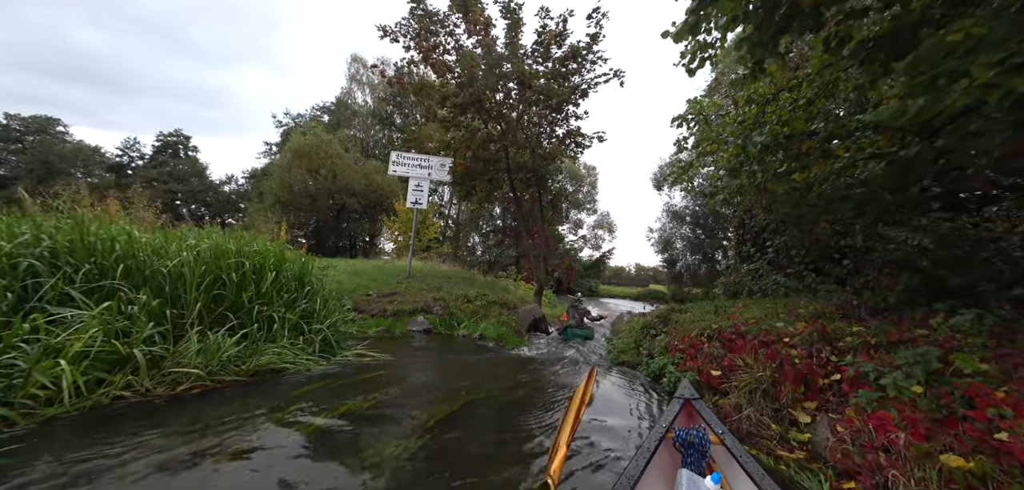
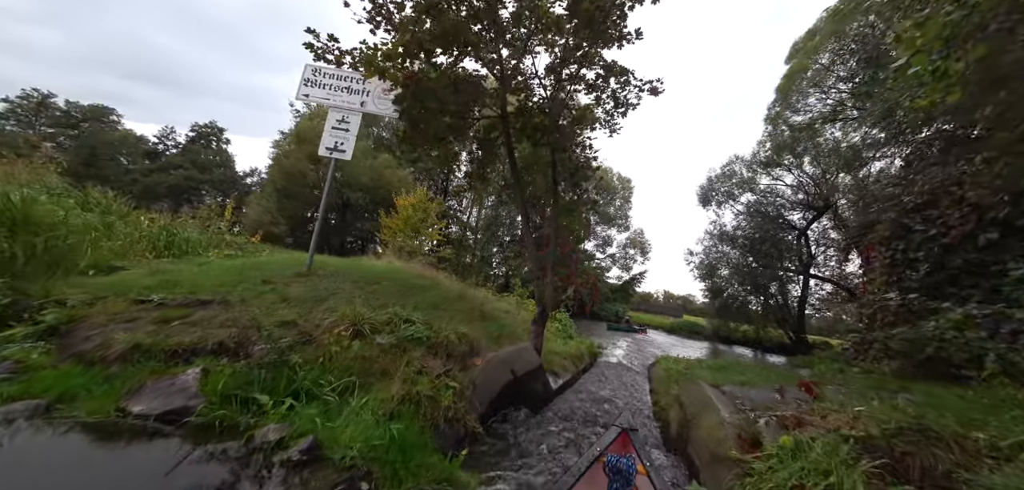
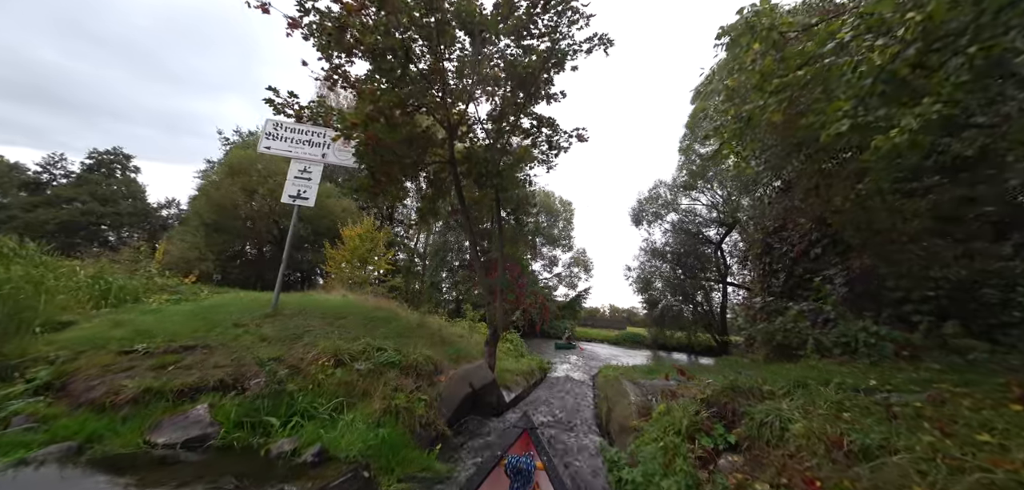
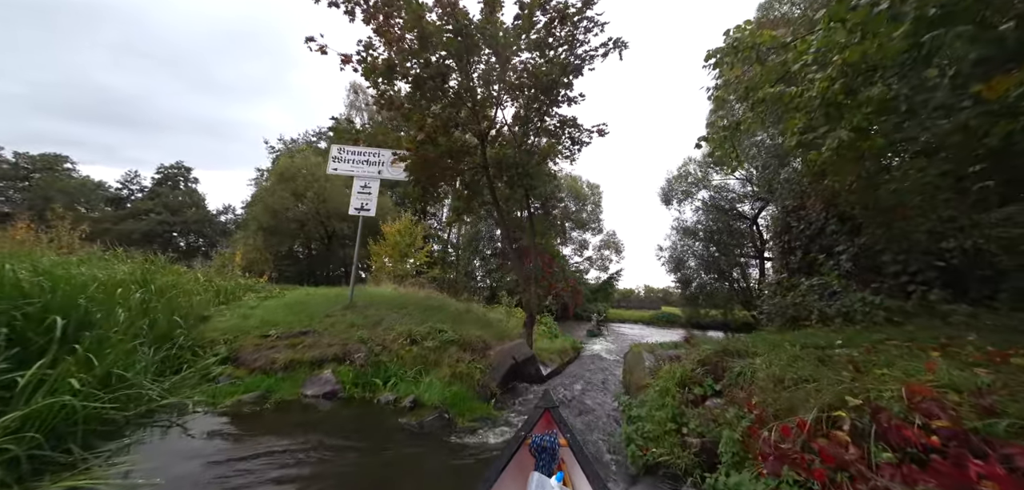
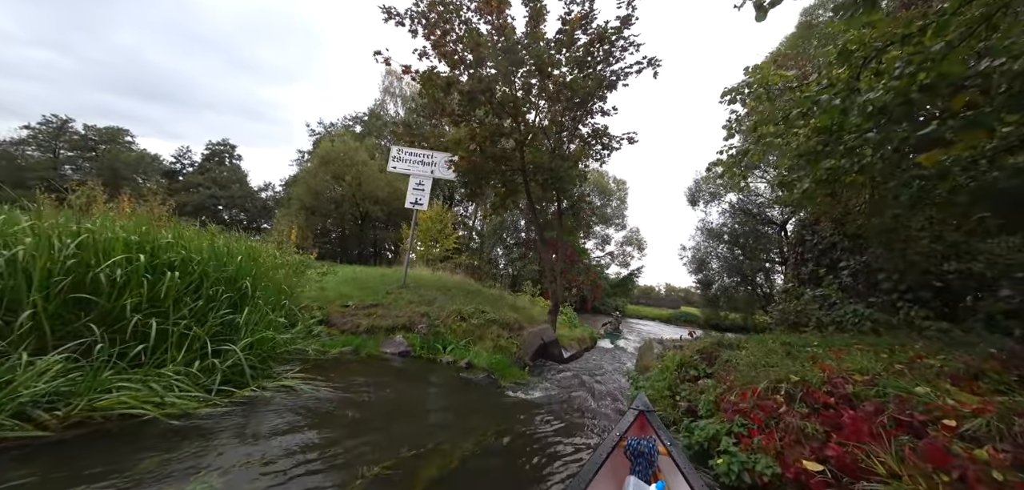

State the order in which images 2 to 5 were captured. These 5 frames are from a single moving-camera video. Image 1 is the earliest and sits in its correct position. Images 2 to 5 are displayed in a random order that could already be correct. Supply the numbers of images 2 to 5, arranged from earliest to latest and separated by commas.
5, 4, 3, 2
